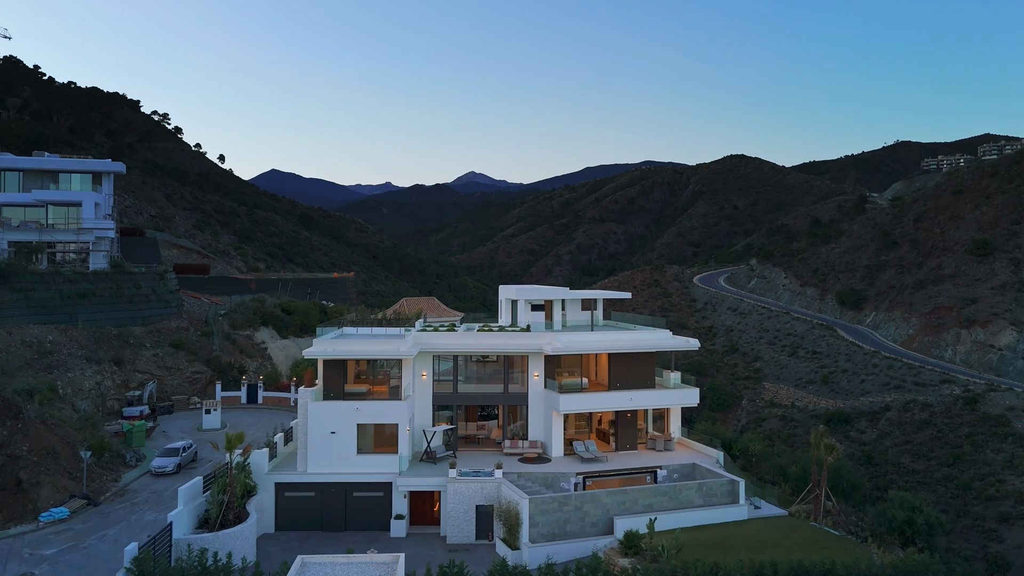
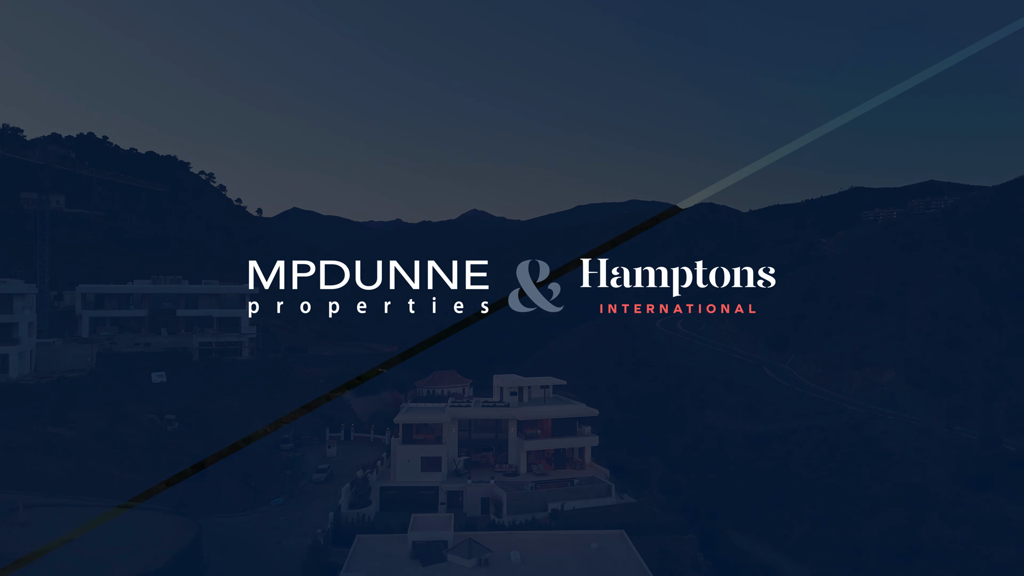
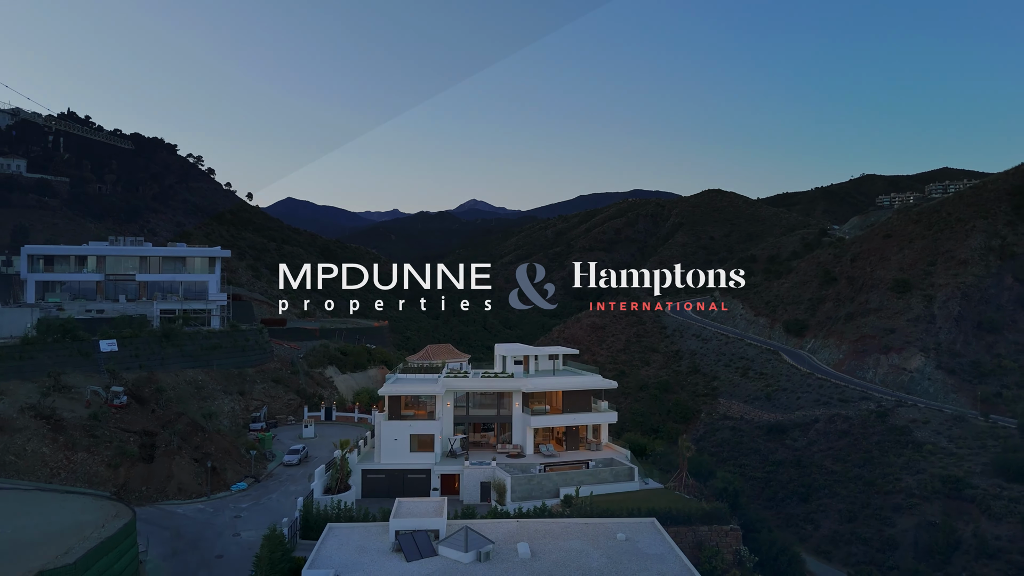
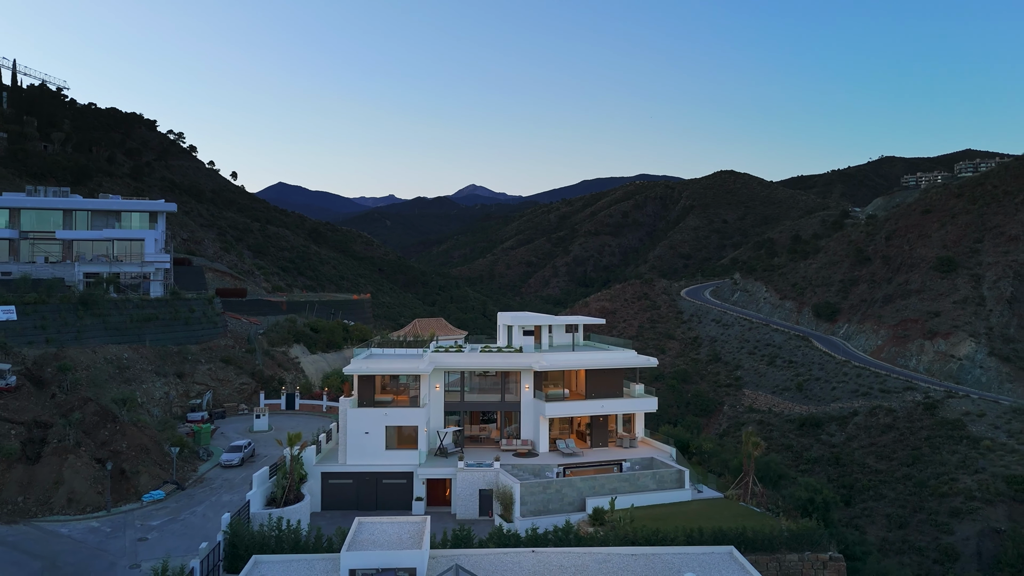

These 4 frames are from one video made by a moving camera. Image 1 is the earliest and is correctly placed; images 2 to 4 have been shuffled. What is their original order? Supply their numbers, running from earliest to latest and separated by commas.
4, 3, 2
